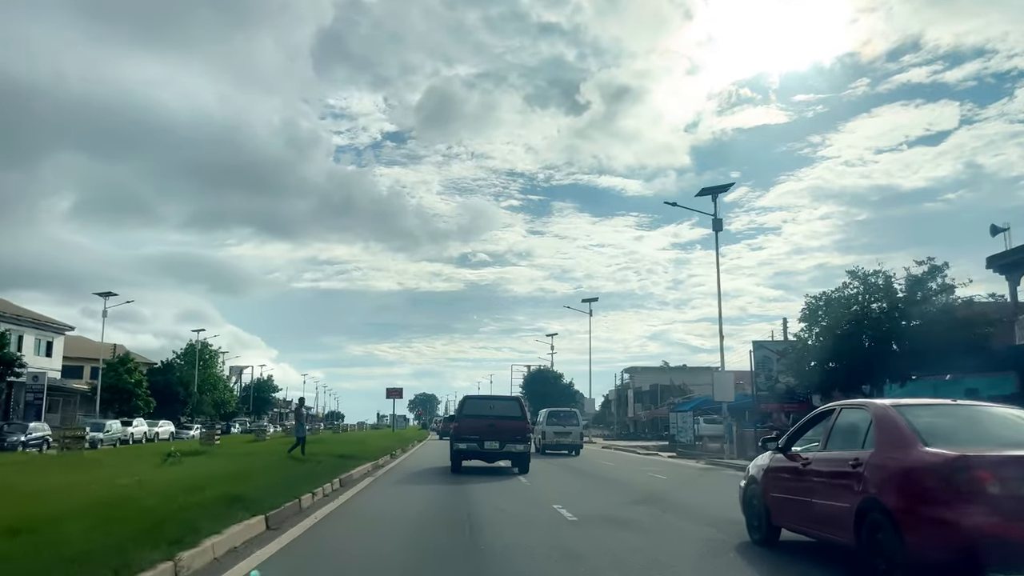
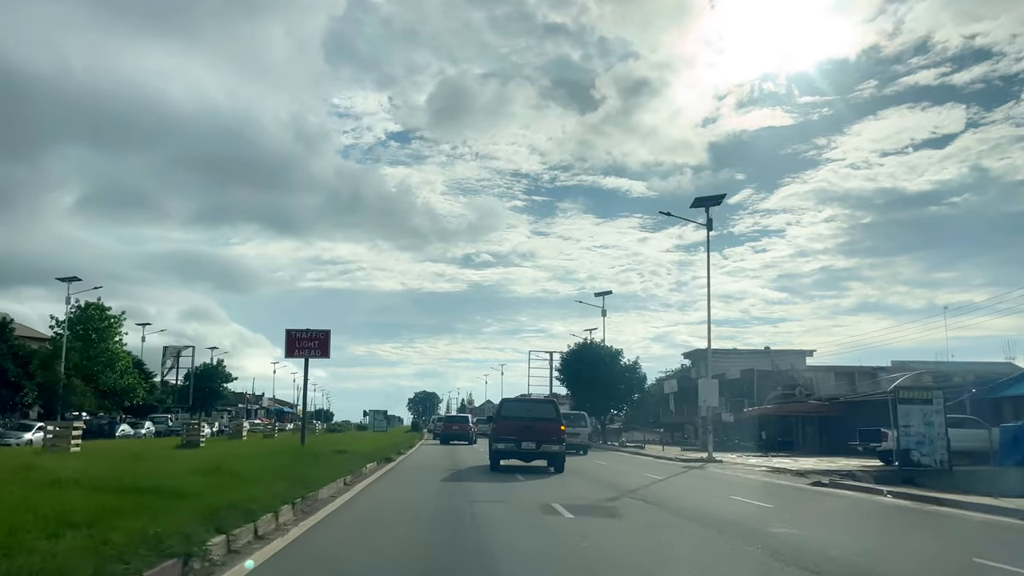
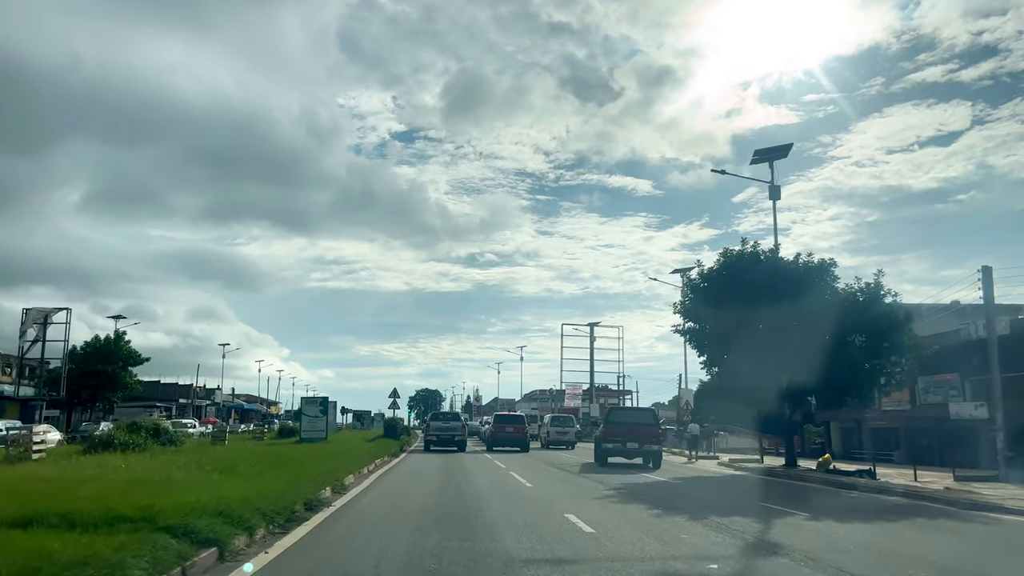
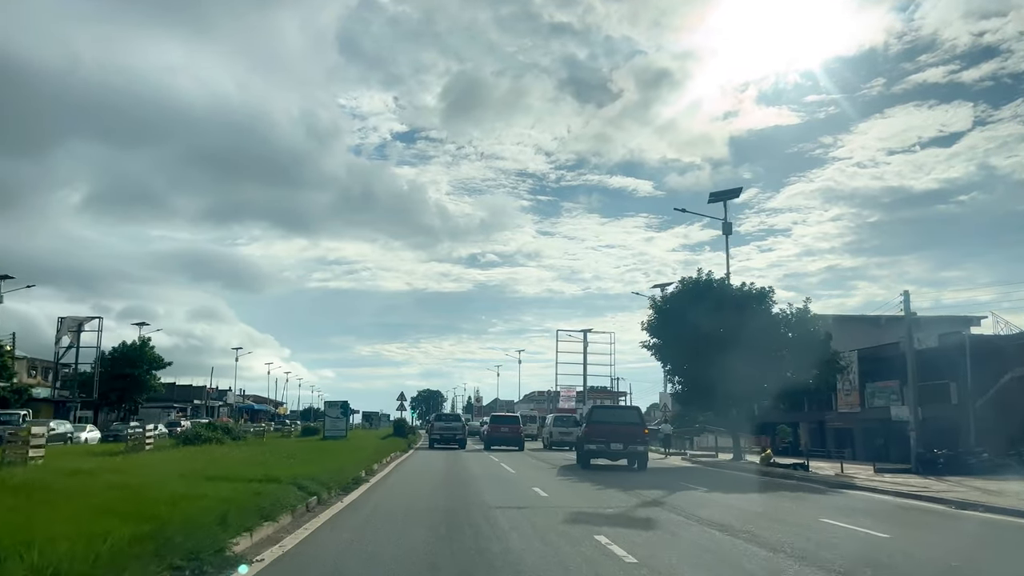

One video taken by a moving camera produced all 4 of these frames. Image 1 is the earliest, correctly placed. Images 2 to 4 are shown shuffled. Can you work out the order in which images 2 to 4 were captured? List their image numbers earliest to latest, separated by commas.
2, 4, 3
